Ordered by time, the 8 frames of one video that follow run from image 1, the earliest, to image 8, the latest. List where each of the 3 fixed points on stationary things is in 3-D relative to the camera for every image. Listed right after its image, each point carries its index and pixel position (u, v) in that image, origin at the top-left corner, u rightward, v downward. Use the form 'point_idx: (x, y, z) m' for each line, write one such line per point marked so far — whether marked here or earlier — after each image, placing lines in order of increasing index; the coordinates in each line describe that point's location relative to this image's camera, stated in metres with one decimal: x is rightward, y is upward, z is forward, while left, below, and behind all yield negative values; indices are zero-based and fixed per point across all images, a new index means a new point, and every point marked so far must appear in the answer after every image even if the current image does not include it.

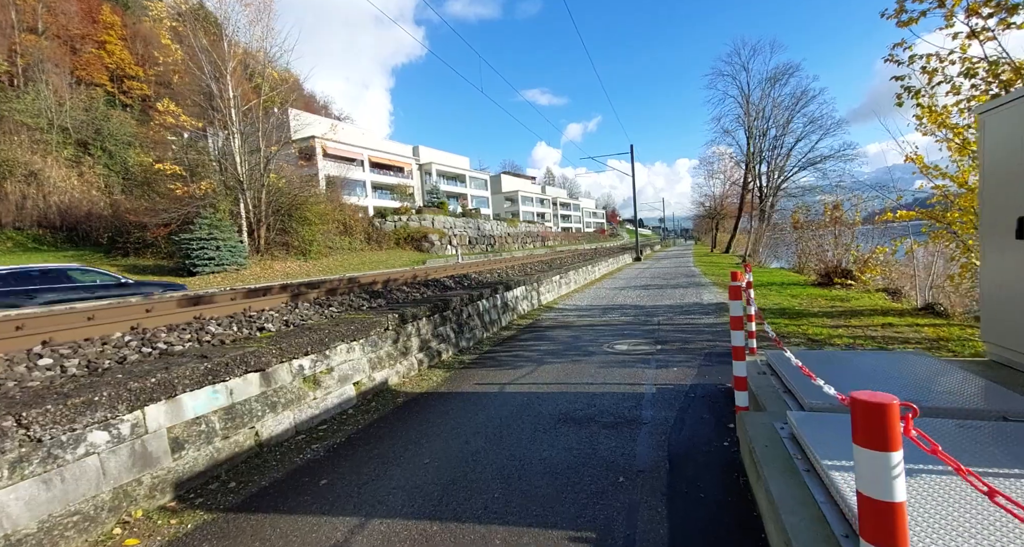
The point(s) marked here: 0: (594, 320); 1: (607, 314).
0: (+1.5, -0.9, +9.0) m
1: (+1.9, -0.9, +9.9) m
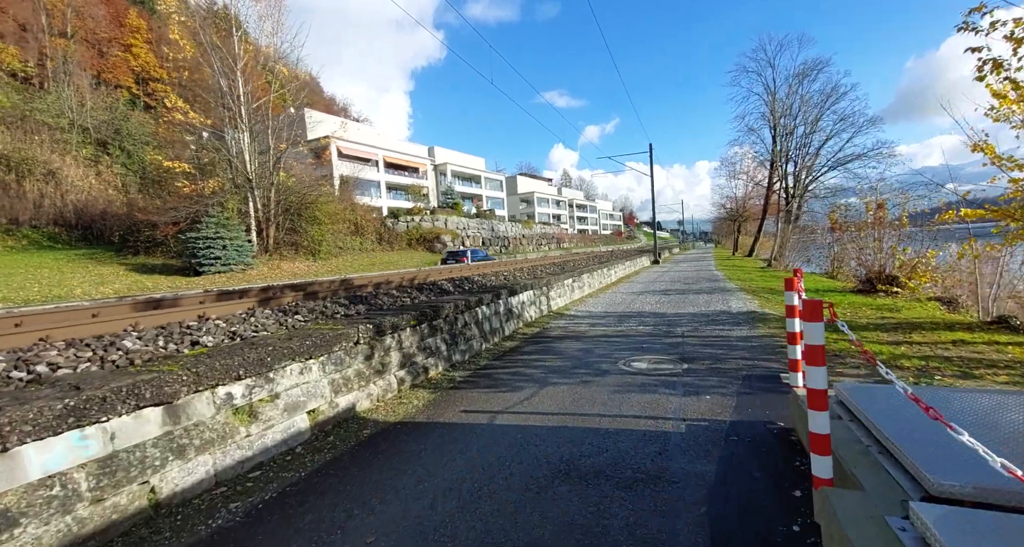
0: (+1.6, -1.0, +8.1) m
1: (+2.1, -0.9, +9.0) m
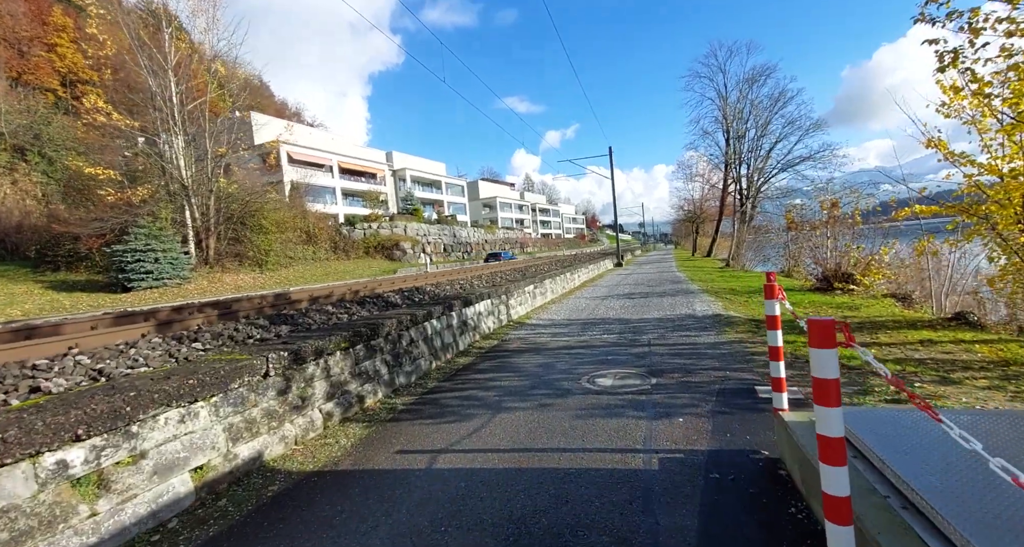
0: (+0.9, -1.1, +7.5) m
1: (+1.3, -1.0, +8.5) m
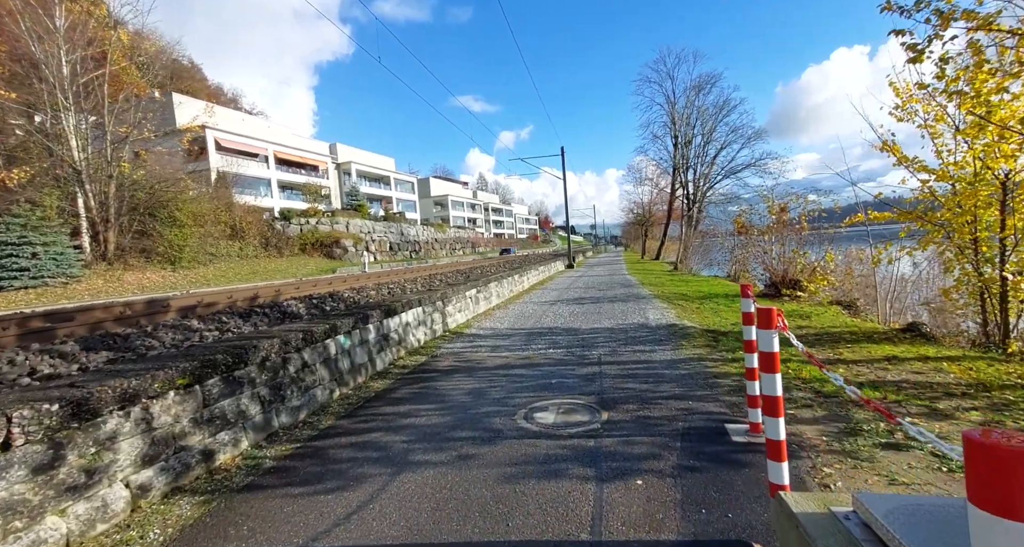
0: (0.0, -1.1, +6.5) m
1: (+0.3, -1.1, +7.5) m
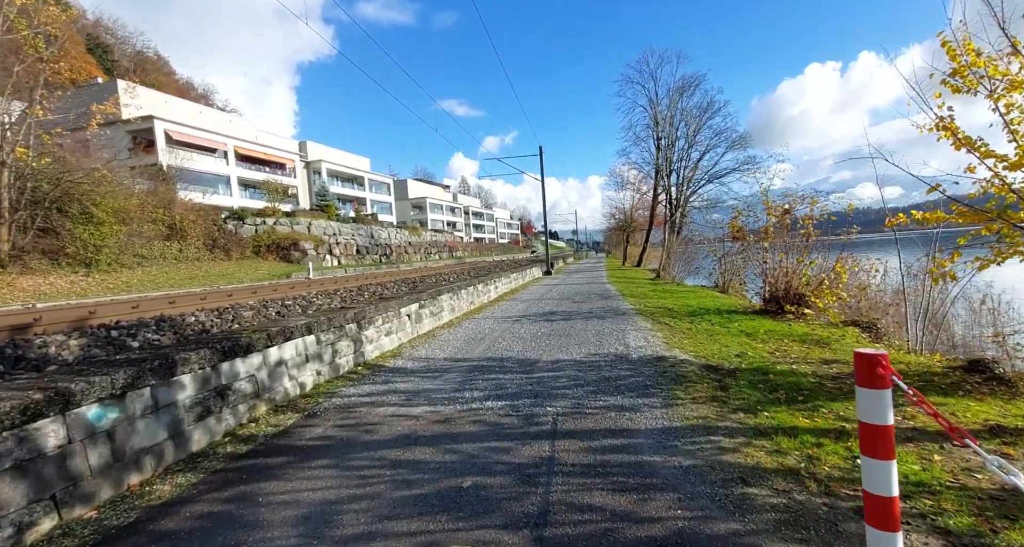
0: (-0.8, -1.3, +4.3) m
1: (-0.6, -1.3, +5.3) m
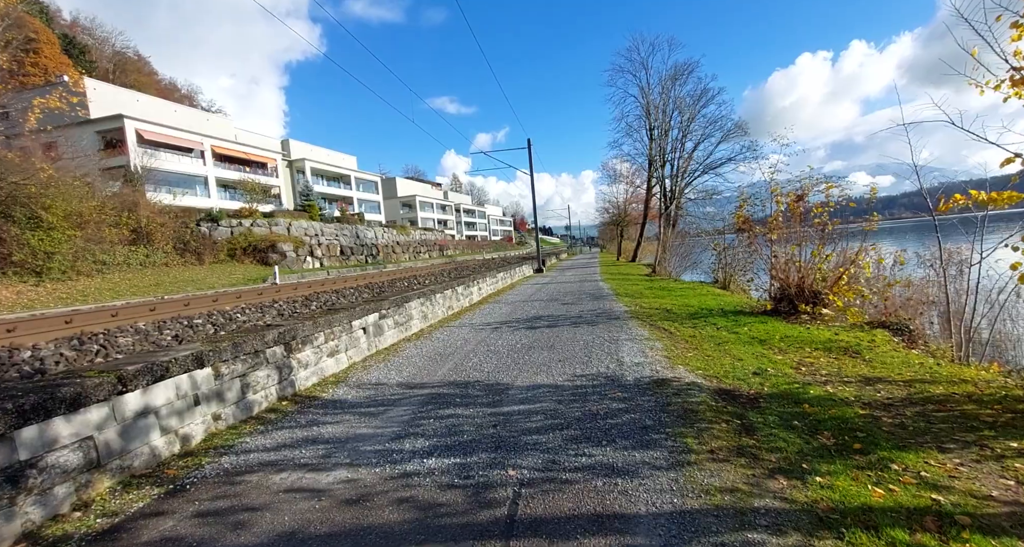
0: (-1.2, -1.4, +3.1) m
1: (-0.9, -1.4, +4.0) m
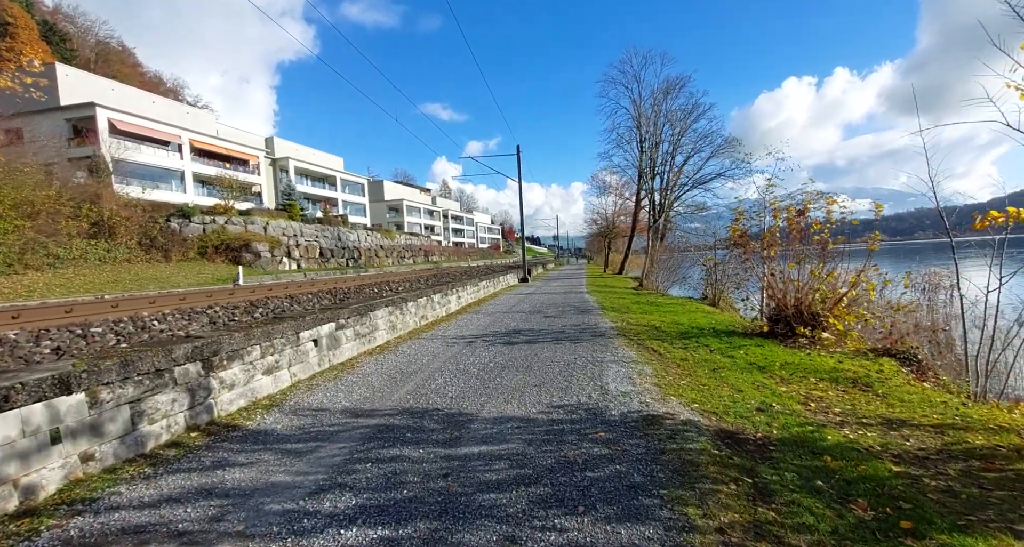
0: (-1.5, -1.4, +2.2) m
1: (-1.2, -1.4, +3.2) m
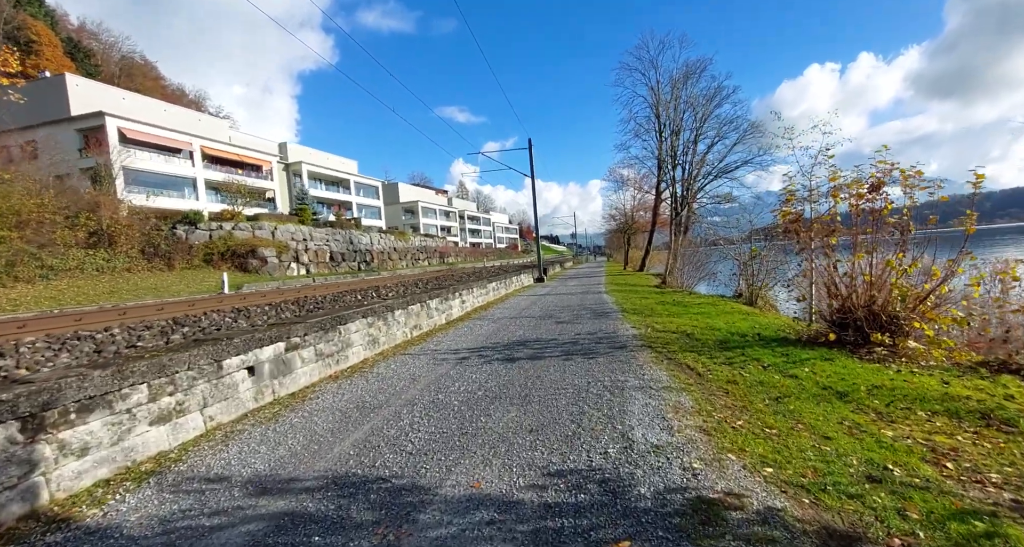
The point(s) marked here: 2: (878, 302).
0: (-1.7, -1.5, +0.7) m
1: (-1.4, -1.5, +1.6) m
2: (+5.5, -0.4, +7.2) m
